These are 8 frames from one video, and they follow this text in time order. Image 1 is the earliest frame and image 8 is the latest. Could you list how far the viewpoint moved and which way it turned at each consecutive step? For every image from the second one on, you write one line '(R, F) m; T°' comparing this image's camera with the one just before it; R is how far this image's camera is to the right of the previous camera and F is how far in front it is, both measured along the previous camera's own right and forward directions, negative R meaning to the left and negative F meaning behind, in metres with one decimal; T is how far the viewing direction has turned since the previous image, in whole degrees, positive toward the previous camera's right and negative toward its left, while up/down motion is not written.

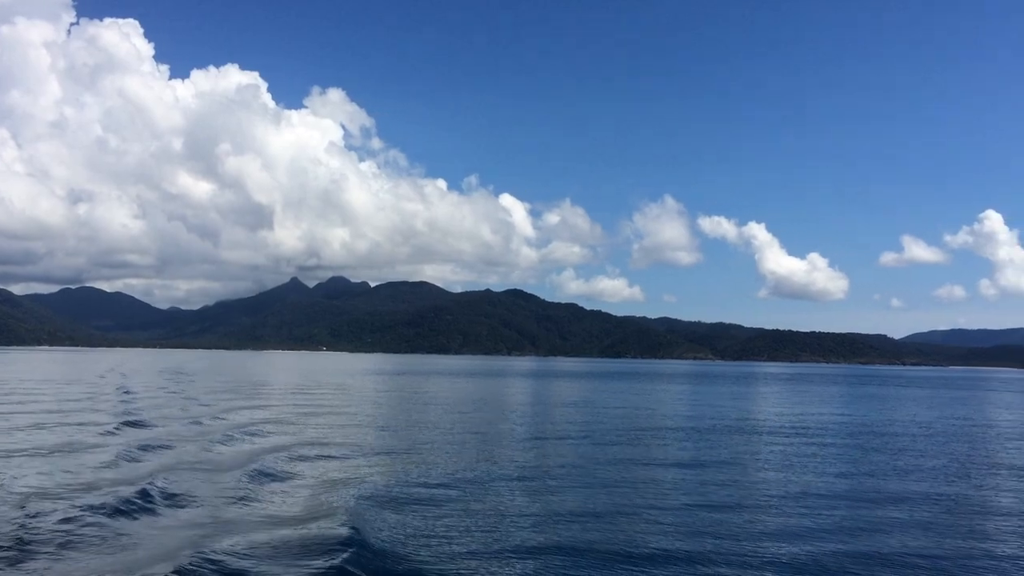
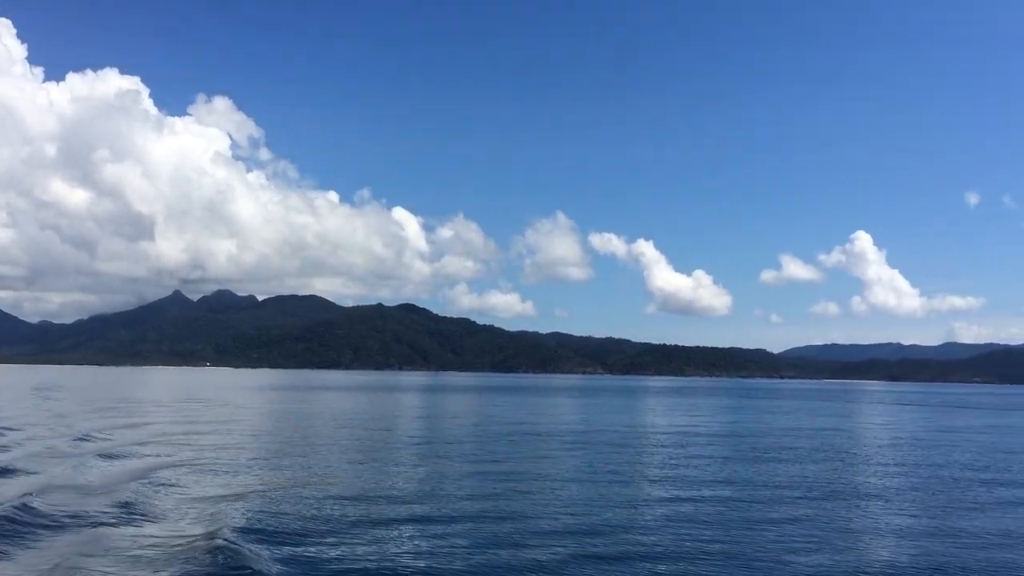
(-2.7, -0.2) m; +21°
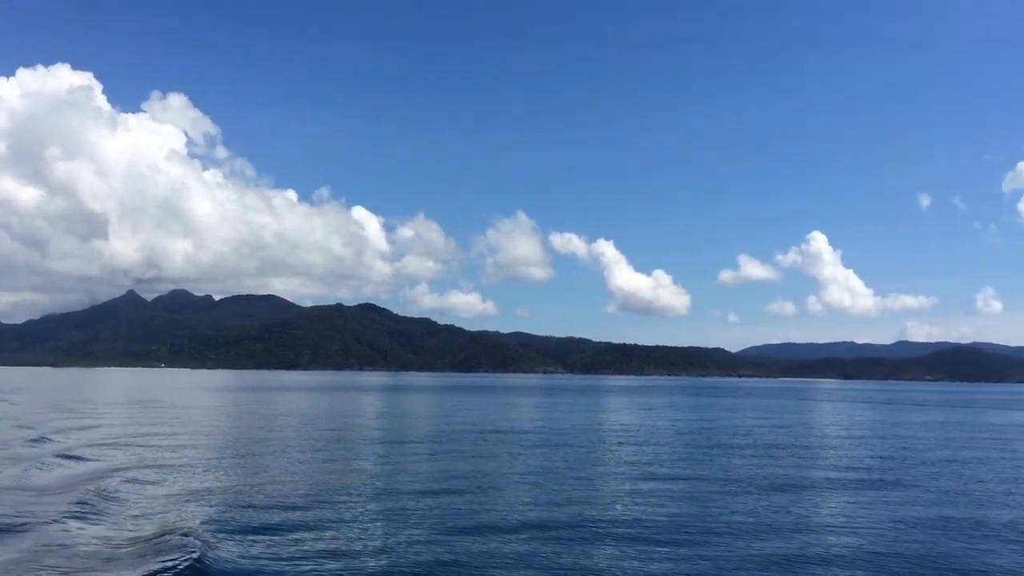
(-0.1, 0.0) m; -10°
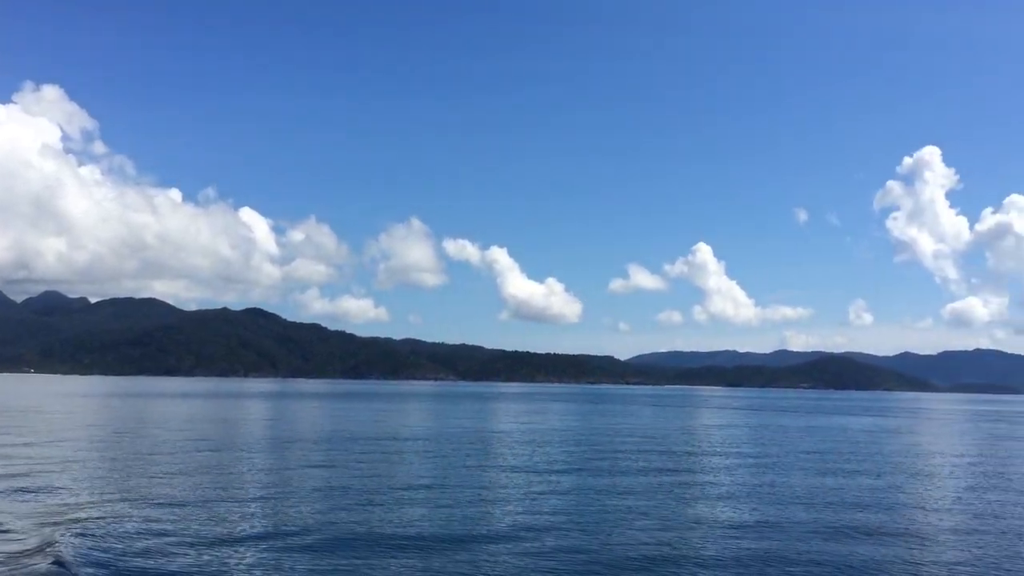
(0.0, 0.0) m; +7°
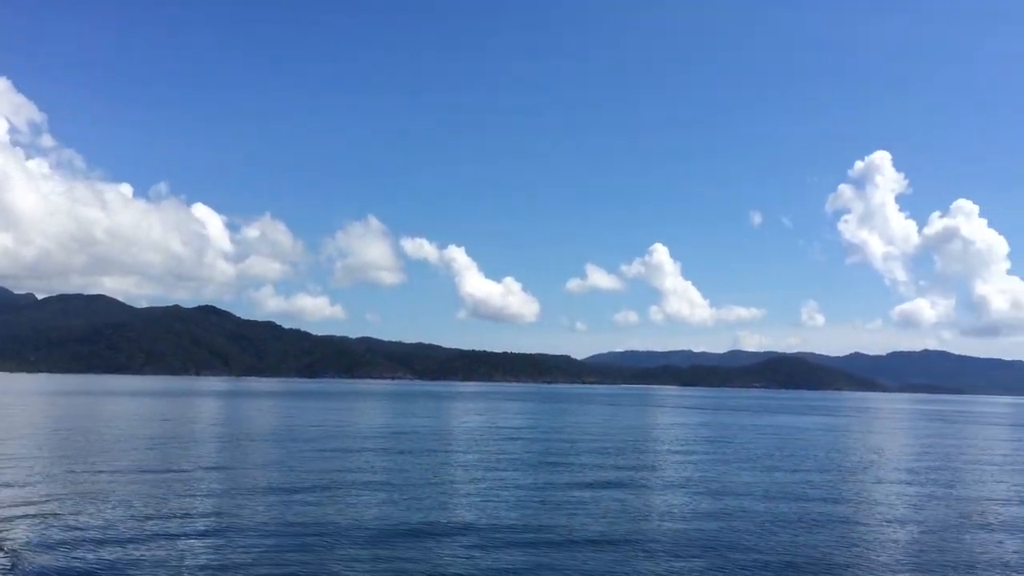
(-2.4, -3.2) m; -7°
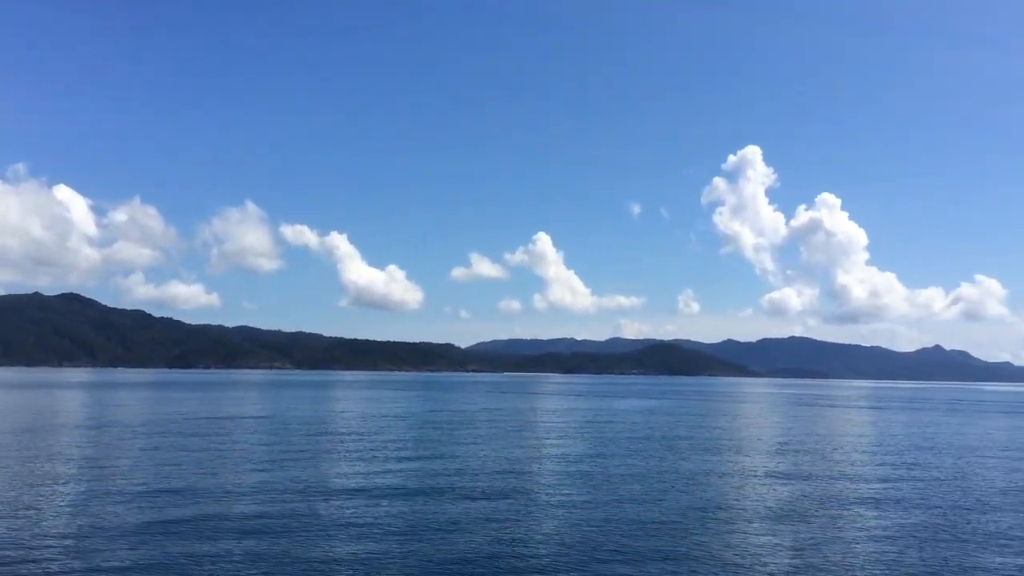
(+0.4, +0.3) m; +7°
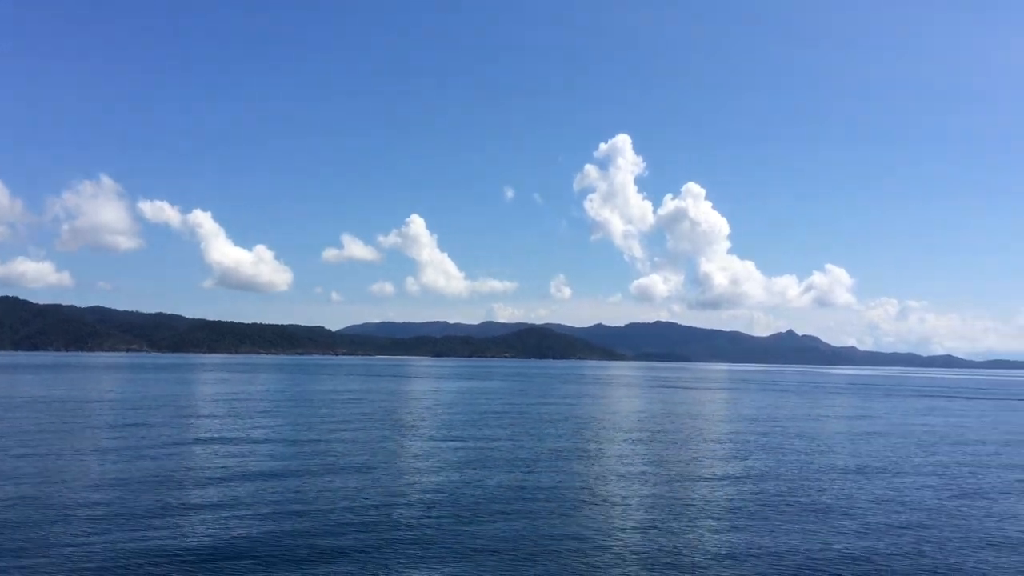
(-0.3, +0.9) m; +8°
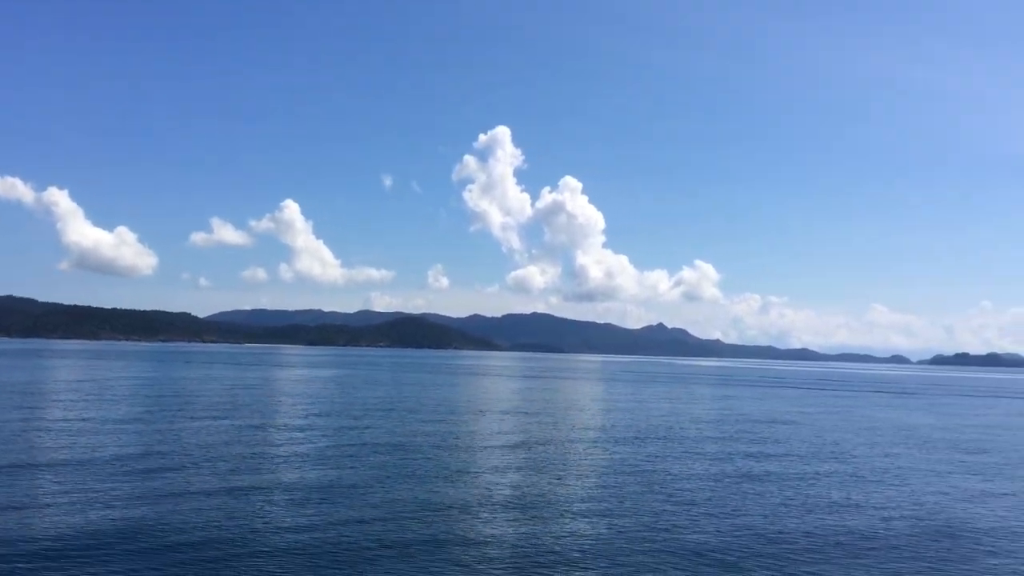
(0.0, +0.8) m; +8°
